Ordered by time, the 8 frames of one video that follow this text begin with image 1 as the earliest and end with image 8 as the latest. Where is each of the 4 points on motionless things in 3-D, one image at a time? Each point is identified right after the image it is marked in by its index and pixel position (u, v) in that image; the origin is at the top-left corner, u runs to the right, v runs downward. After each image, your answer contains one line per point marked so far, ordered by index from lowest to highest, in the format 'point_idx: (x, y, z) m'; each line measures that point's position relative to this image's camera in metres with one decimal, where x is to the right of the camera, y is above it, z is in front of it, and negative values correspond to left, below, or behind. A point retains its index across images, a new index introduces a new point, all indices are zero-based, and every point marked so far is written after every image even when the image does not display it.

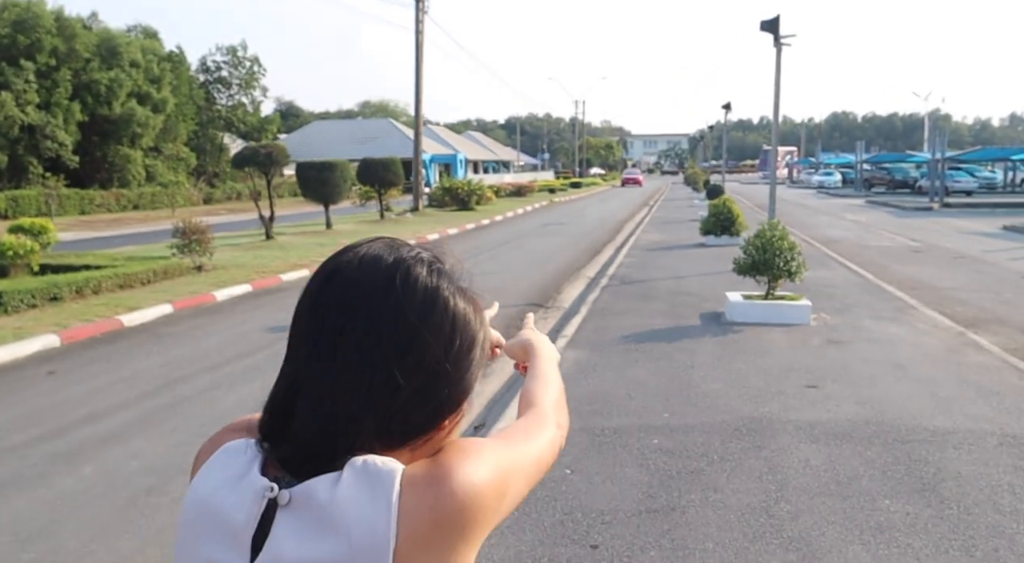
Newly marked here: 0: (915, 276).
0: (+7.4, +0.1, +13.5) m
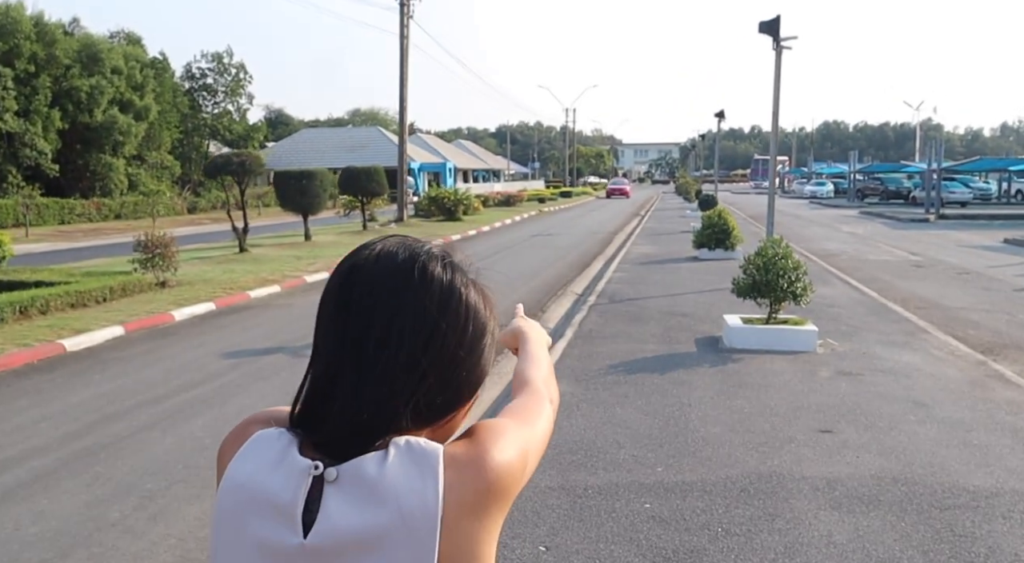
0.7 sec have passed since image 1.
0: (+7.1, -0.2, +12.8) m
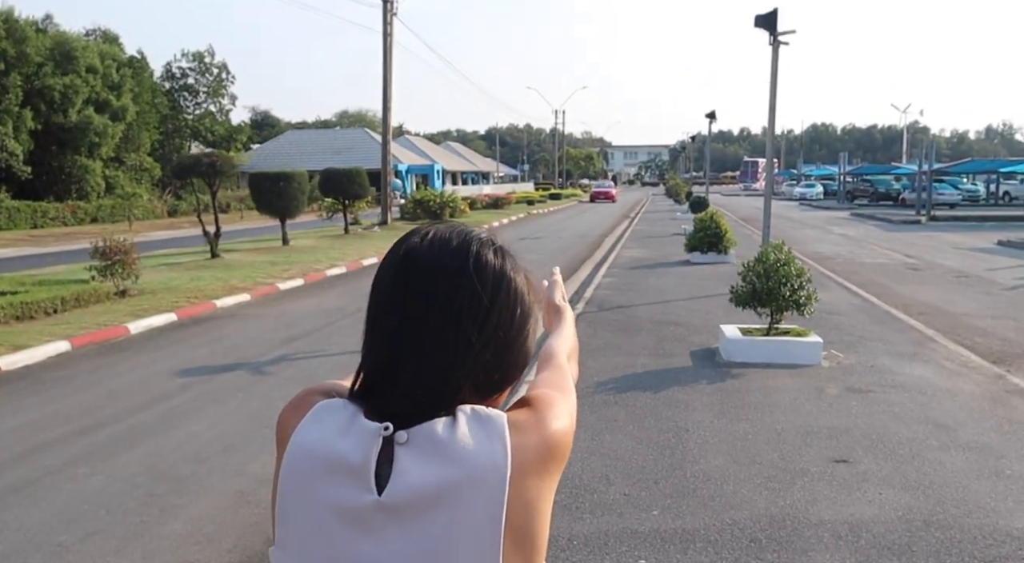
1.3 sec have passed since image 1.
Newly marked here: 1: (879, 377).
0: (+6.8, -0.3, +12.3) m
1: (+3.4, -0.9, +6.8) m
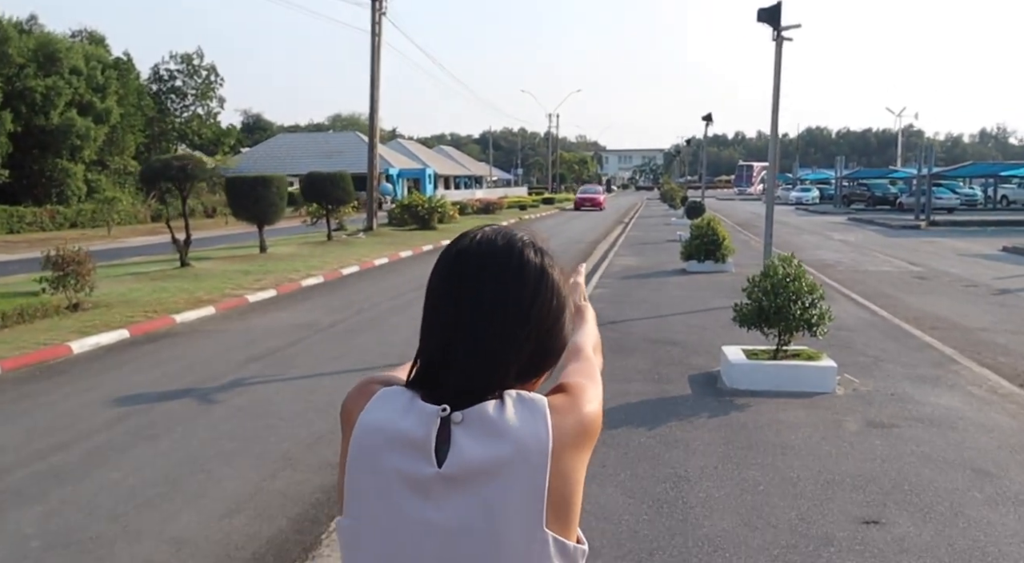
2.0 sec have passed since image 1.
0: (+6.6, -0.5, +11.5) m
1: (+3.2, -1.0, +6.0) m
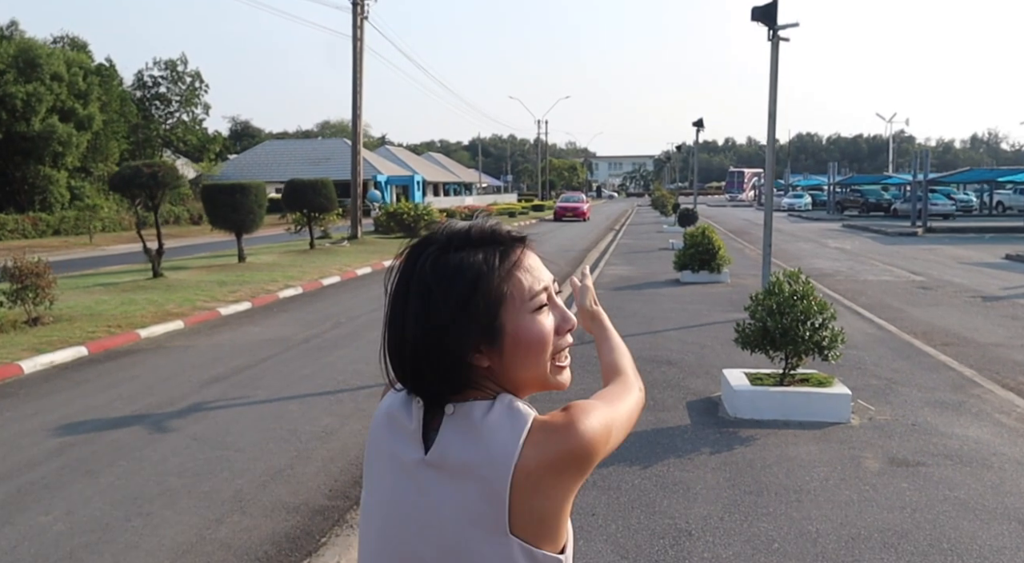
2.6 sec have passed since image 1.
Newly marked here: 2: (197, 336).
0: (+6.3, -0.6, +11.0) m
1: (+3.0, -1.2, +5.4) m
2: (-4.5, -0.8, +10.5) m
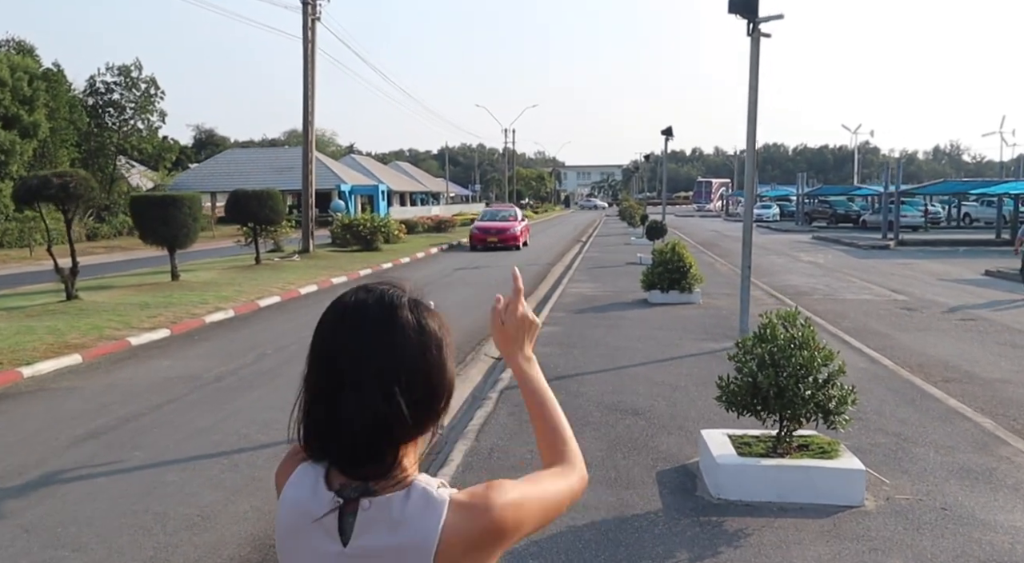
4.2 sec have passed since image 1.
0: (+5.6, -1.0, +9.9) m
1: (+2.6, -1.4, +4.2) m
2: (-5.1, -1.1, +9.0) m
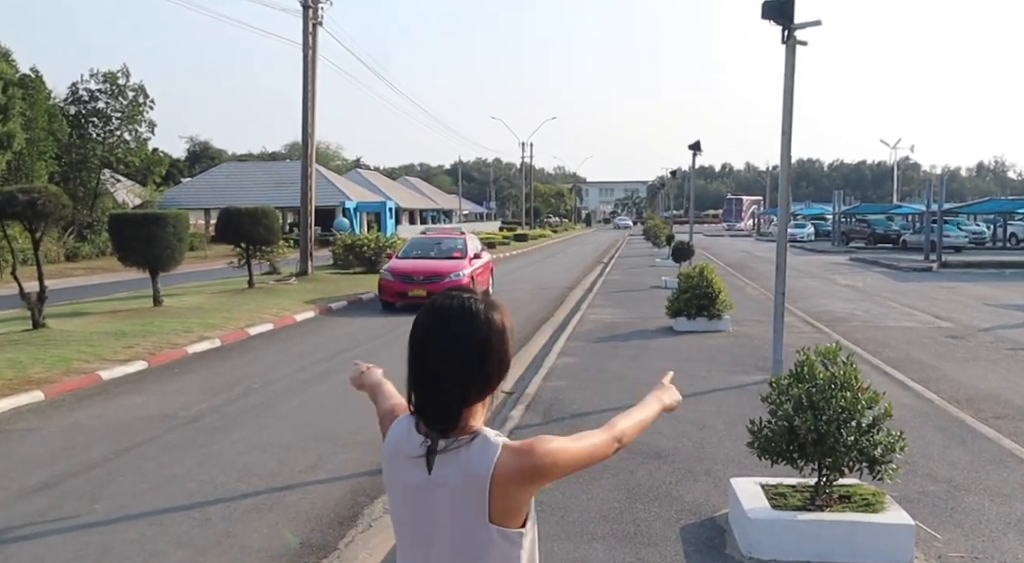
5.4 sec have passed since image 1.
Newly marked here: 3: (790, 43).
0: (+5.8, -1.3, +9.0) m
1: (+2.5, -1.7, +3.4) m
2: (-5.0, -1.4, +8.5) m
3: (+3.0, +2.6, +8.2) m
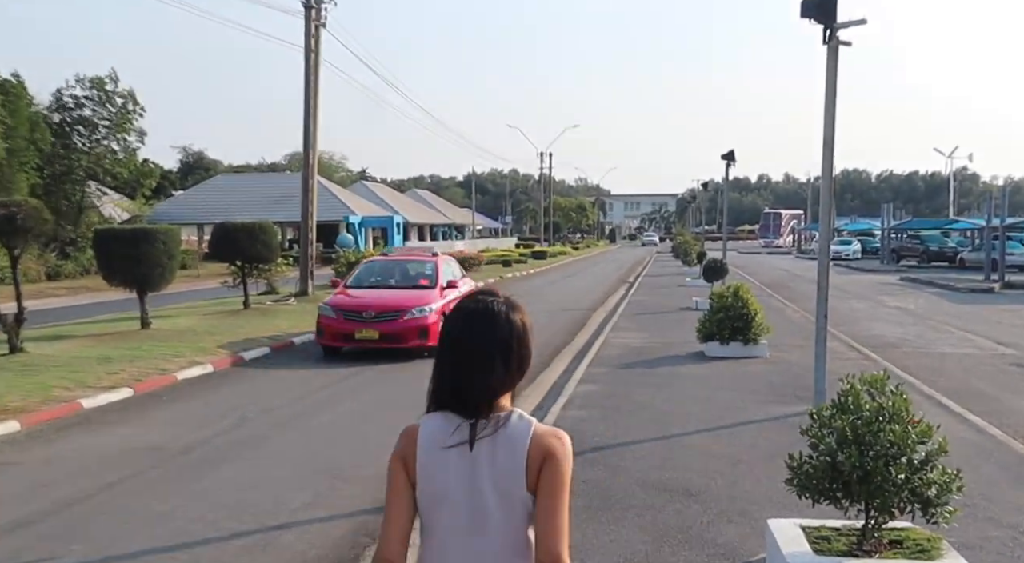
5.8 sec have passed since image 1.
0: (+5.9, -1.6, +7.7) m
1: (+2.3, -1.8, +2.2) m
2: (-5.0, -1.7, +7.7) m
3: (+3.1, +2.3, +7.1) m
